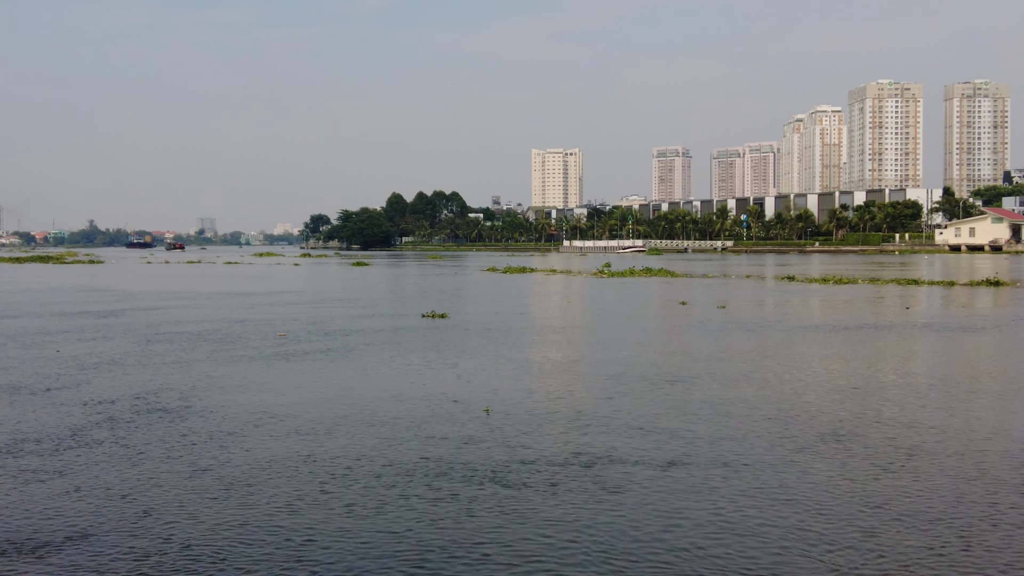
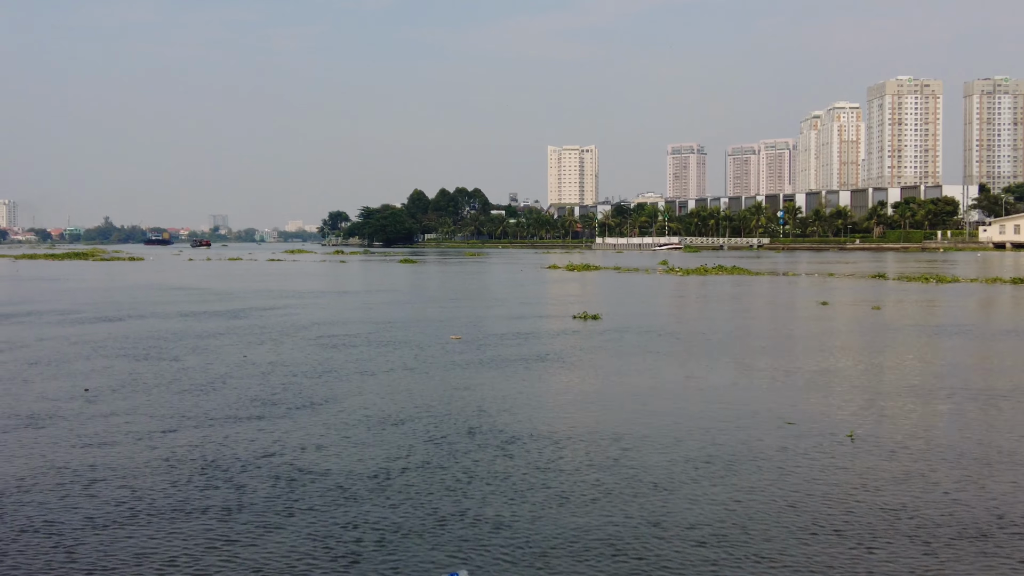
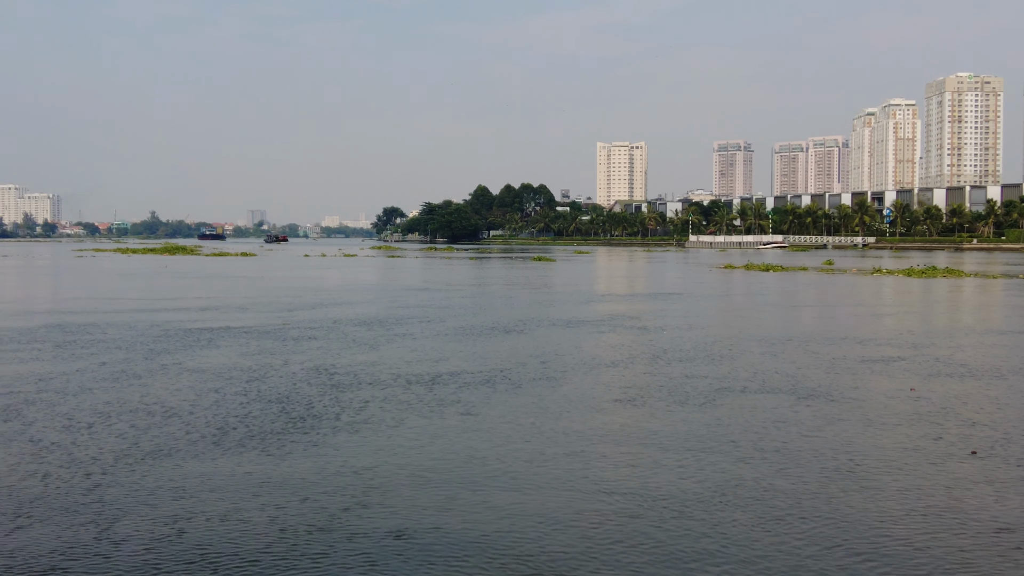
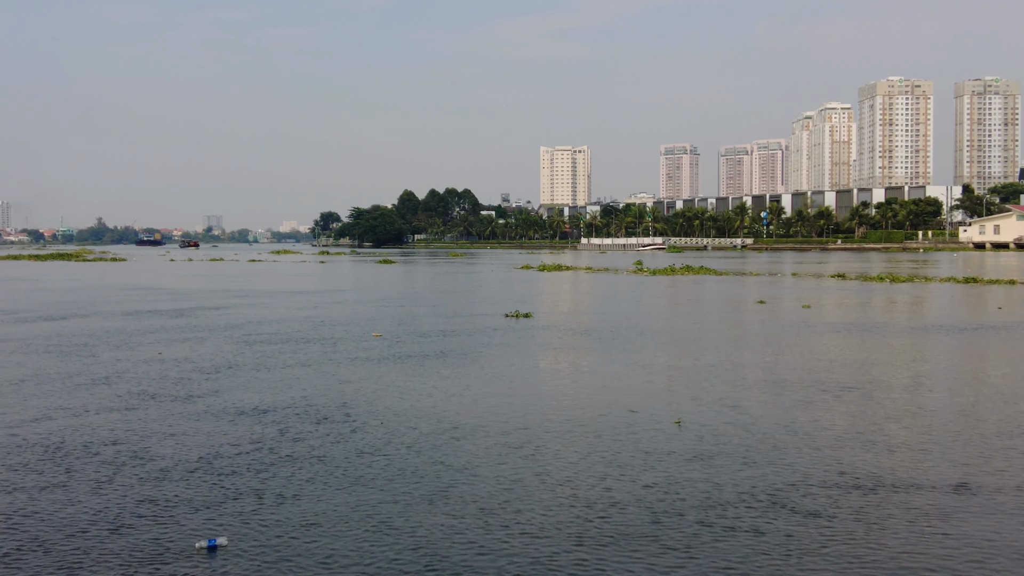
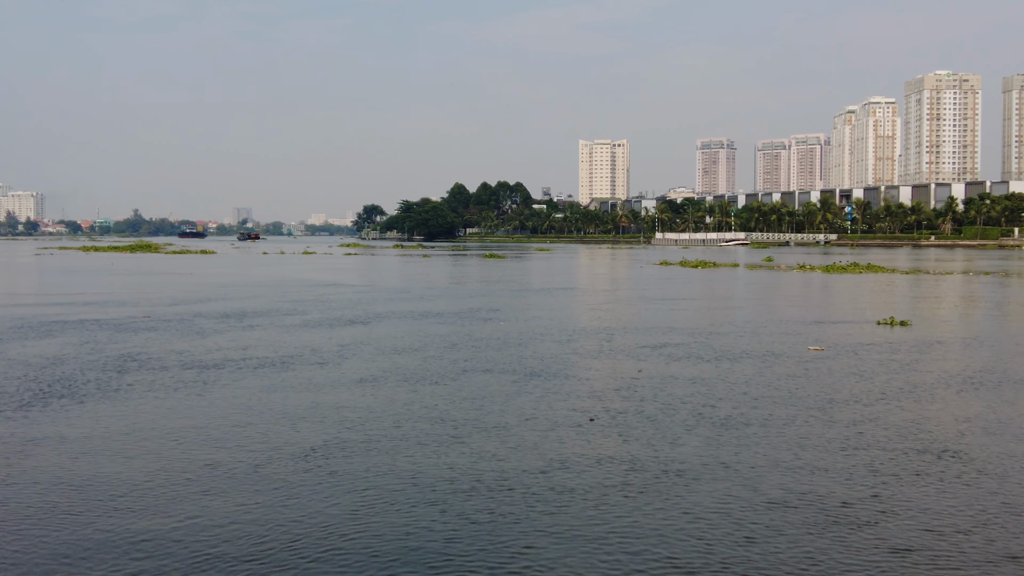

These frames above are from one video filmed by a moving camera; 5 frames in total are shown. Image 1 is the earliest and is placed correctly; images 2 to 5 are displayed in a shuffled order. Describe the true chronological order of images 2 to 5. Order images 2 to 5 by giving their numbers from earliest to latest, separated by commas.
4, 2, 5, 3
